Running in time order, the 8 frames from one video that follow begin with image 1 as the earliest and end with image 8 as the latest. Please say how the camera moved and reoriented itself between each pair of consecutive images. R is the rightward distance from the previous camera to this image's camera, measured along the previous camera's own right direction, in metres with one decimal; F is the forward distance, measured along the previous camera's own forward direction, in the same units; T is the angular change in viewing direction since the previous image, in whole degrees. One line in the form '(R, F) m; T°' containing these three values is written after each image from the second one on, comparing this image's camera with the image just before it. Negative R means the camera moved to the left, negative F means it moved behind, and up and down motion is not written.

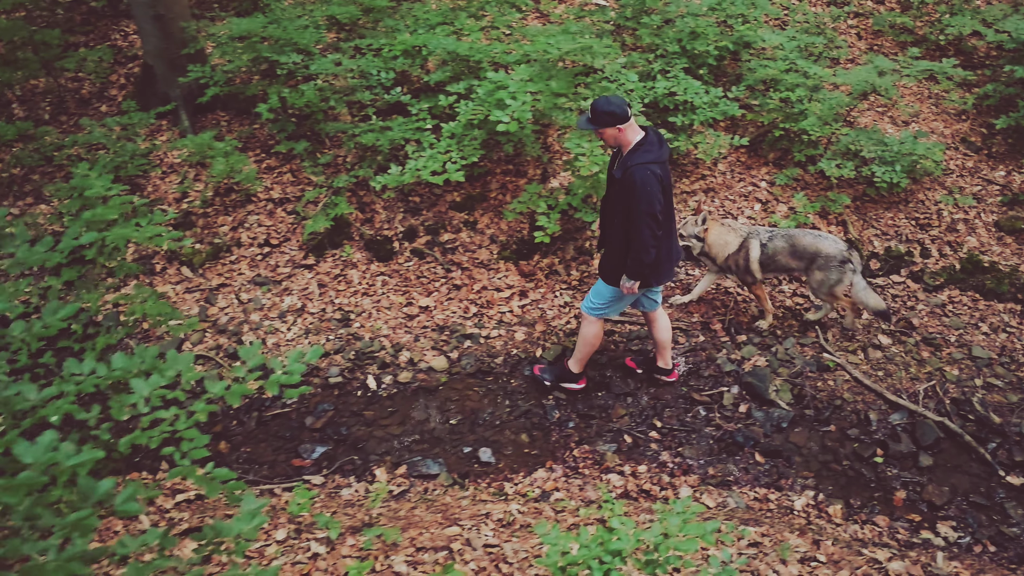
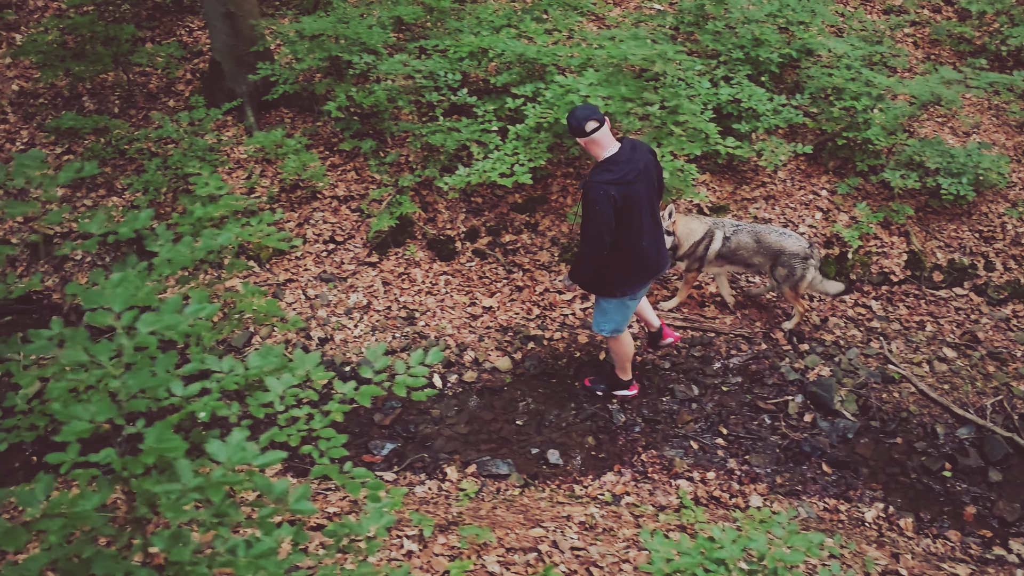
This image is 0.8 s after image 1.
(-0.2, 0.0) m; -1°
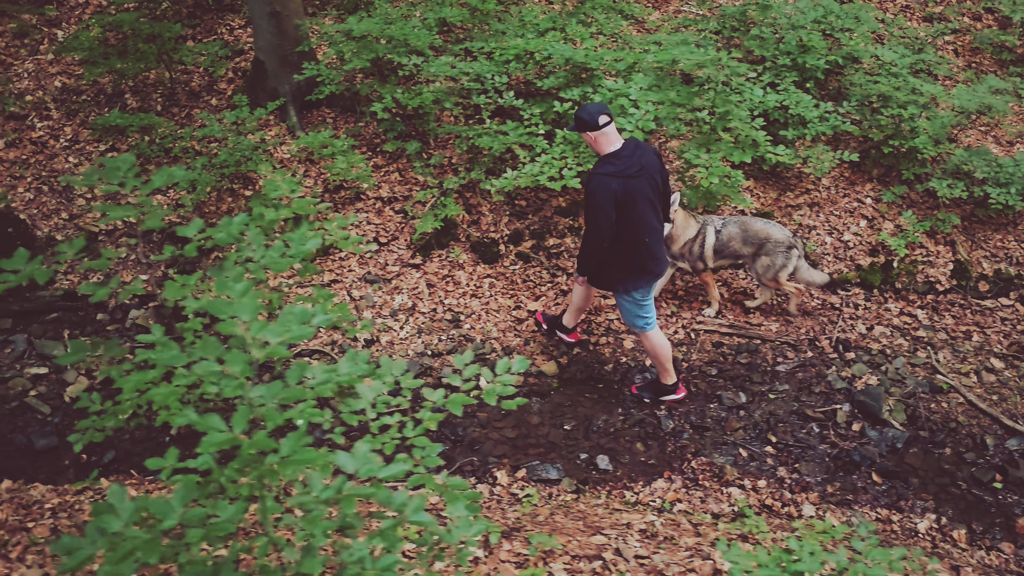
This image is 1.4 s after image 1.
(-0.2, 0.0) m; -1°
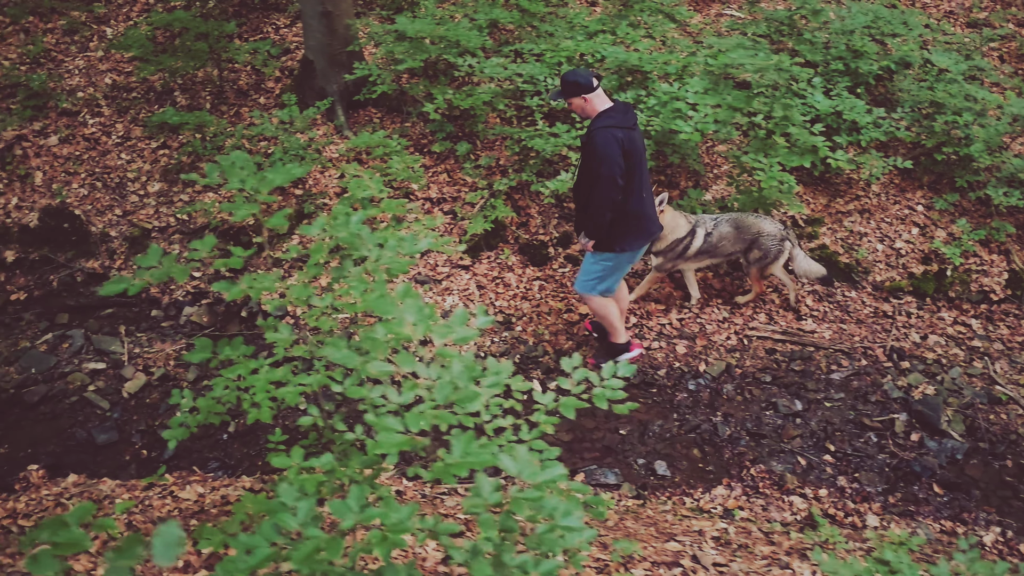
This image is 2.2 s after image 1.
(-0.2, 0.0) m; -1°
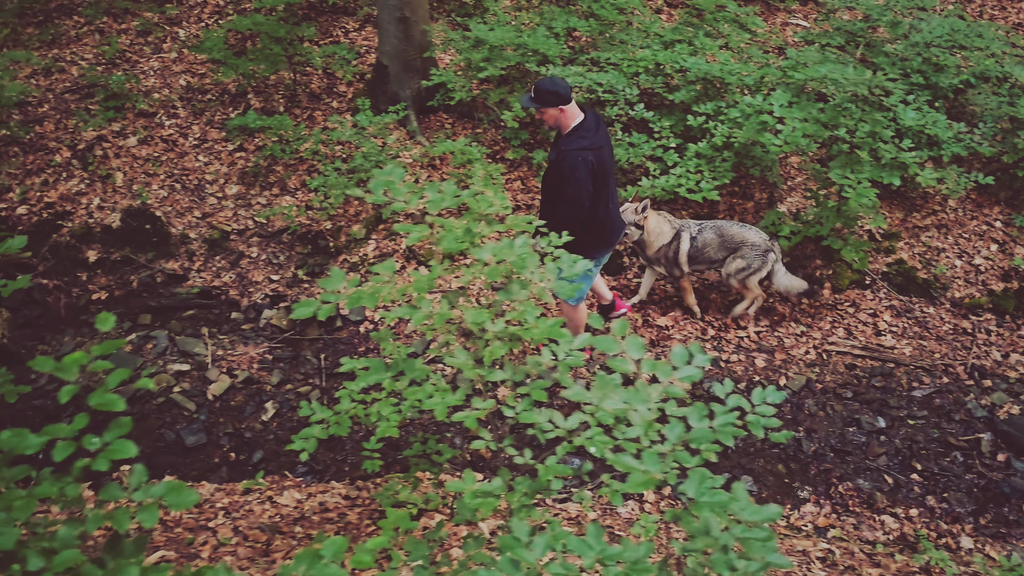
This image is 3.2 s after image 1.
(-0.3, 0.0) m; -1°
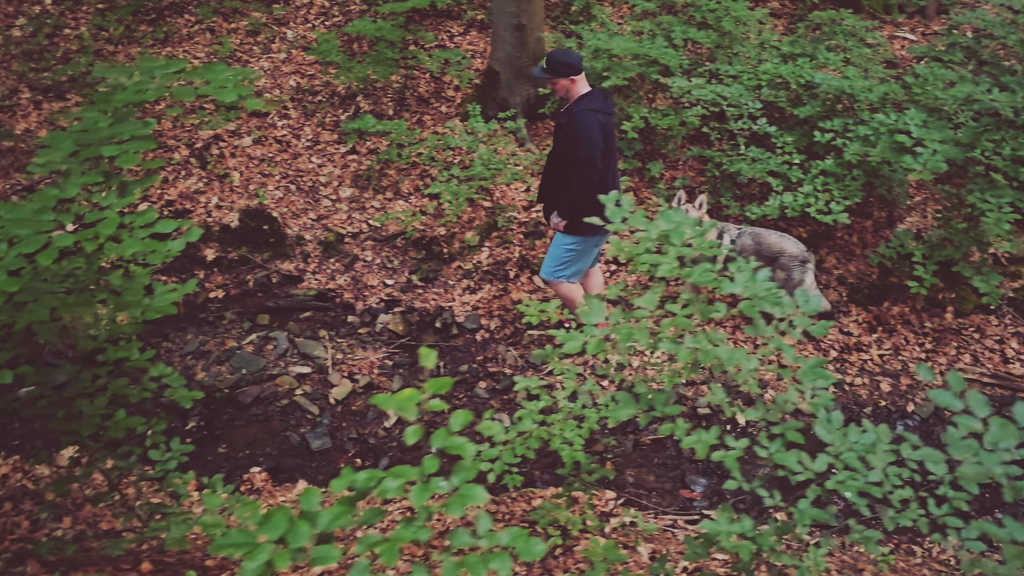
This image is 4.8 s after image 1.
(-0.4, 0.0) m; -2°
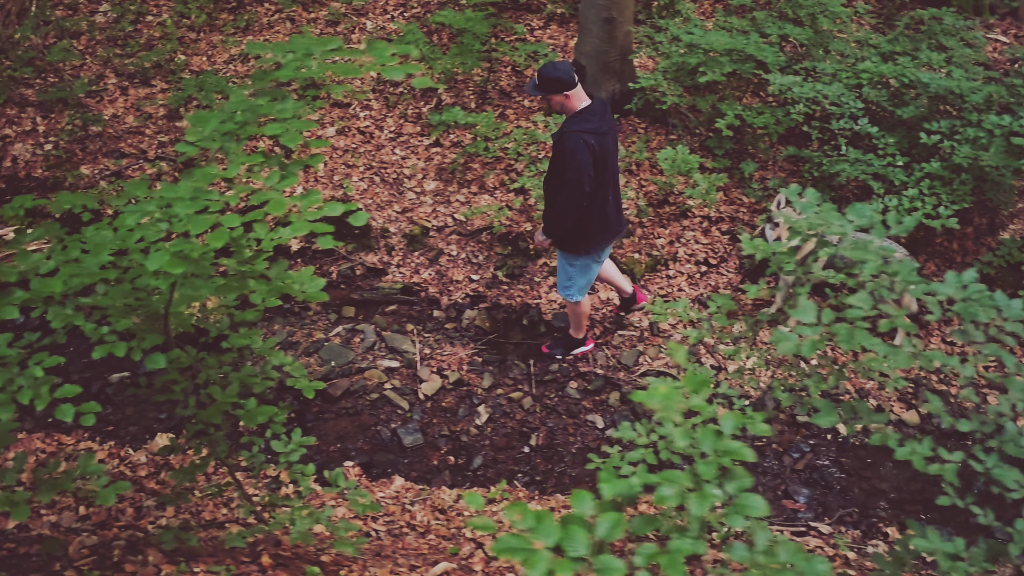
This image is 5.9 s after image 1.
(-0.3, +0.1) m; -2°
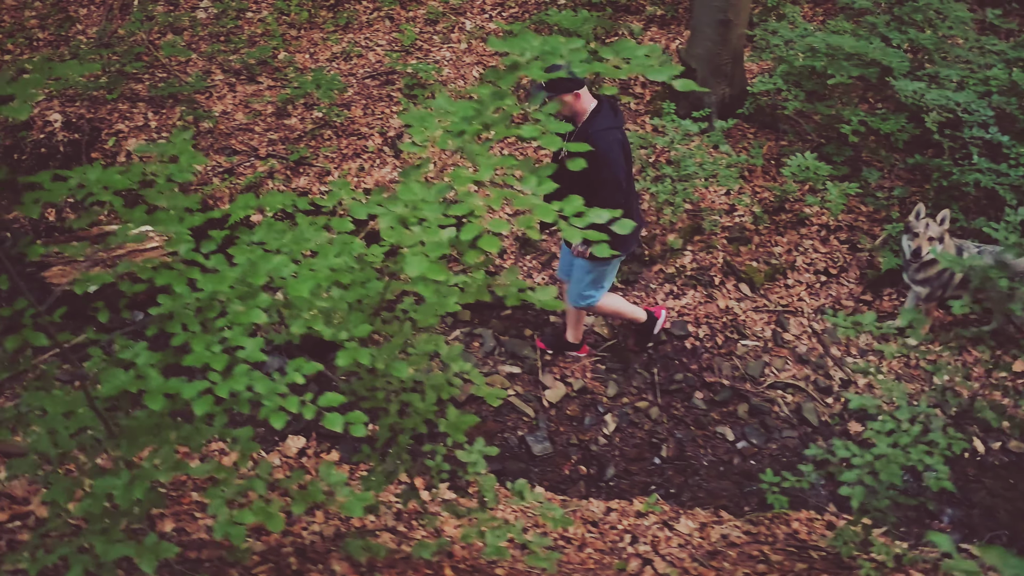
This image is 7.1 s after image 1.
(-0.5, +0.1) m; -2°
